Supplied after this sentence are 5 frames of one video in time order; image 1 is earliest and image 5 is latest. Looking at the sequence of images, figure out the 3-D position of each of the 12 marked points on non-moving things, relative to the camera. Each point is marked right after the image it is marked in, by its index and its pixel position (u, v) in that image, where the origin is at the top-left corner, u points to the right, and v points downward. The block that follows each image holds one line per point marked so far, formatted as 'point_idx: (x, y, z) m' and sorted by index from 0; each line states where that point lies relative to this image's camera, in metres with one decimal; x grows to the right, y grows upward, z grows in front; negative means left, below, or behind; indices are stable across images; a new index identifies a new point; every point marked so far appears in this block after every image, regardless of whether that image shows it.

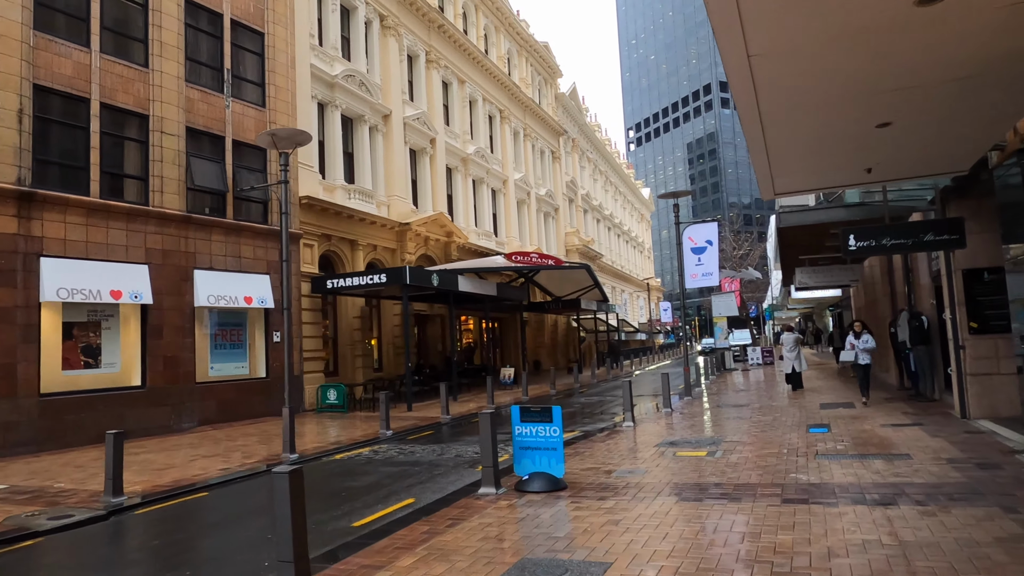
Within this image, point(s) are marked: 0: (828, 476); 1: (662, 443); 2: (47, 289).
0: (+3.4, -2.1, +7.2) m
1: (+2.3, -2.4, +10.4) m
2: (-9.6, 0.0, +13.7) m
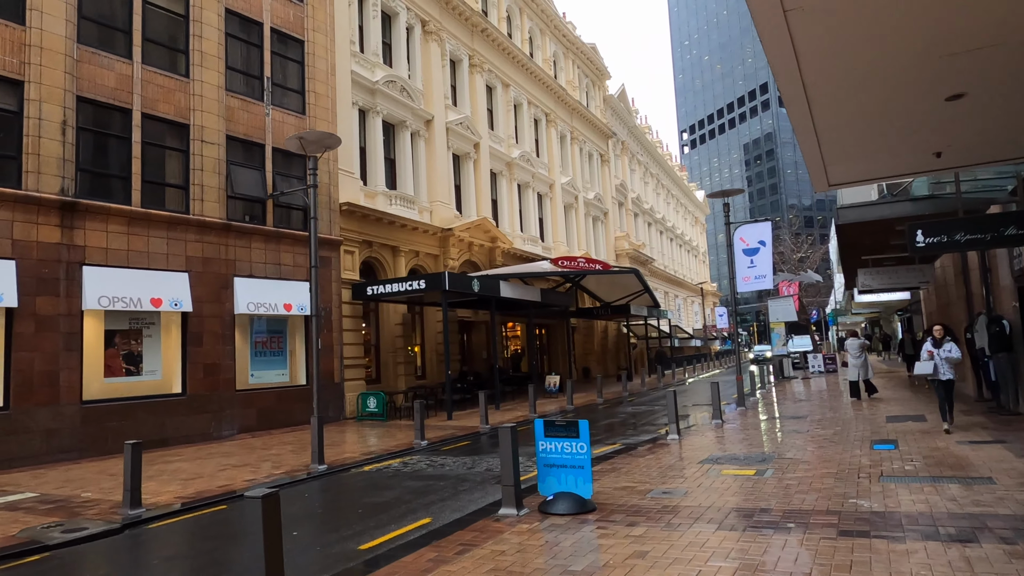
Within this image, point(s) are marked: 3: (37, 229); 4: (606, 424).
0: (+3.6, -2.1, +6.3) m
1: (+2.8, -2.5, +9.6) m
2: (-8.8, -0.2, +13.8) m
3: (-9.6, +1.2, +13.4) m
4: (+2.4, -3.5, +17.2) m
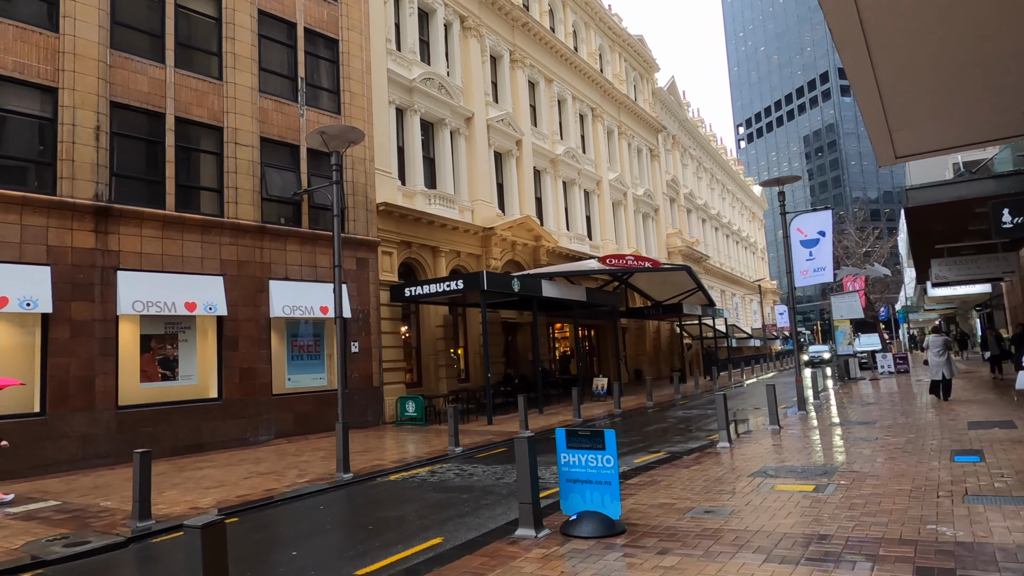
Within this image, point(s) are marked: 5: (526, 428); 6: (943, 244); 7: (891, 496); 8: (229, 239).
0: (+3.7, -1.9, +5.3) m
1: (+3.2, -2.4, +8.6) m
2: (-8.1, -0.3, +13.8) m
3: (-8.9, +1.1, +13.4) m
4: (+3.4, -3.5, +16.3) m
5: (+0.3, -3.3, +15.5) m
6: (+9.2, +0.9, +14.2) m
7: (+3.8, -2.1, +6.7) m
8: (-6.8, +1.2, +15.9) m
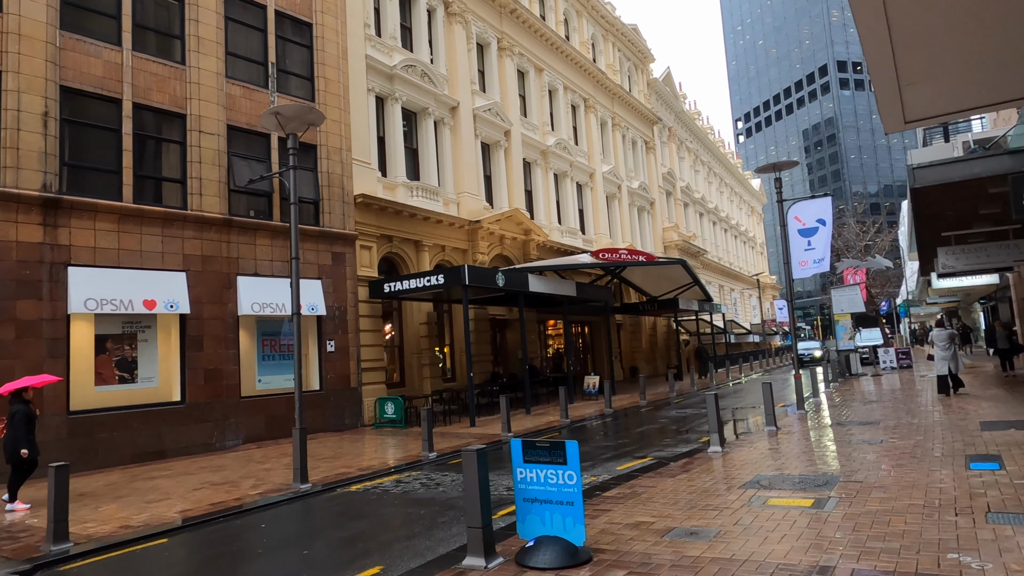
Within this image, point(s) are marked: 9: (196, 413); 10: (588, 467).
0: (+3.3, -1.8, +4.4) m
1: (+2.8, -2.2, +7.7) m
2: (-8.5, -0.2, +12.9) m
3: (-9.3, +1.1, +12.5) m
4: (+3.0, -3.3, +15.4) m
5: (-0.1, -3.1, +14.6) m
6: (+8.7, +1.1, +13.3) m
7: (+3.4, -2.0, +5.8) m
8: (-7.2, +1.2, +15.0) m
9: (-6.9, -2.7, +14.6) m
10: (+1.1, -2.7, +9.9) m
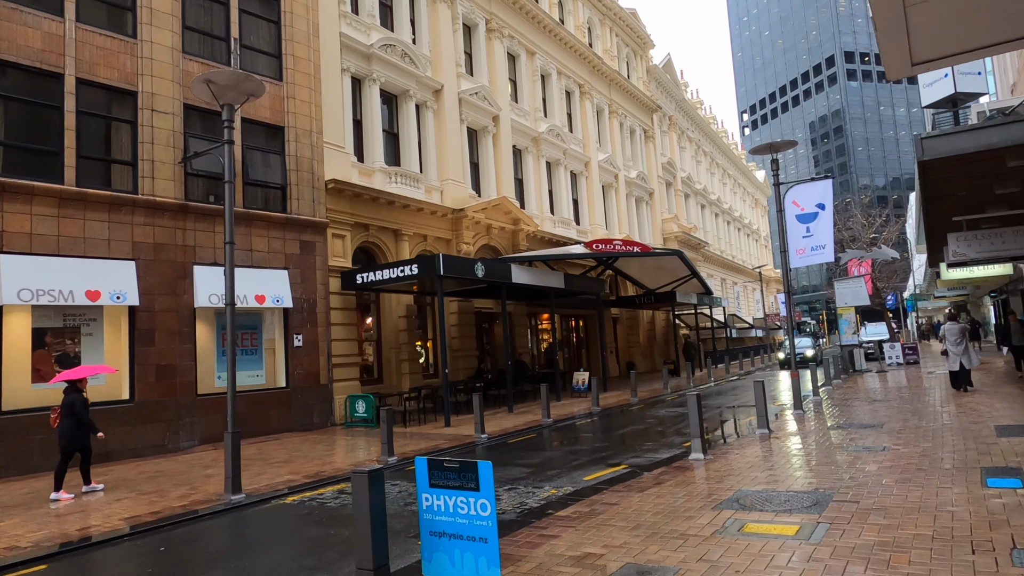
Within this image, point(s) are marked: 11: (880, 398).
0: (+2.7, -1.7, +3.3) m
1: (+2.2, -2.1, +6.6) m
2: (-9.1, 0.0, +11.9) m
3: (-9.9, +1.3, +11.5) m
4: (+2.5, -3.1, +14.3) m
5: (-0.6, -2.9, +13.6) m
6: (+8.2, +1.3, +12.1) m
7: (+2.8, -1.8, +4.7) m
8: (-7.7, +1.4, +14.0) m
9: (-7.5, -2.5, +13.6) m
10: (+0.5, -2.5, +8.9) m
11: (+8.9, -2.6, +16.1) m
